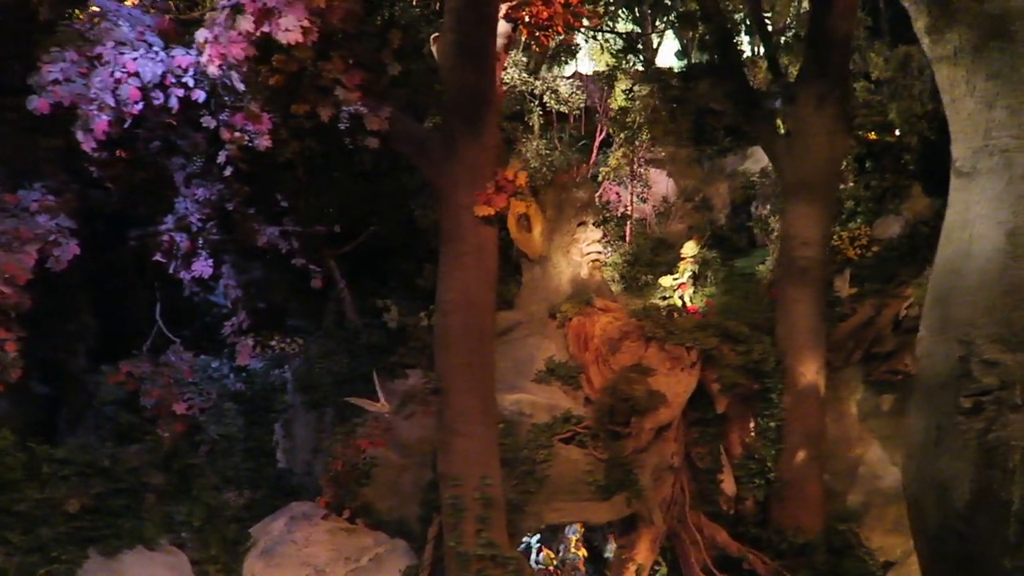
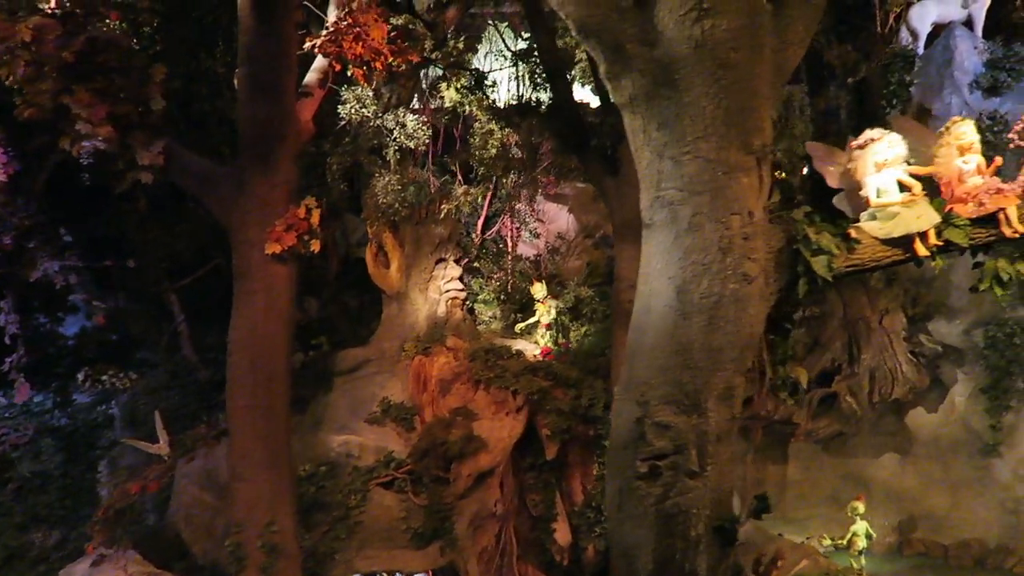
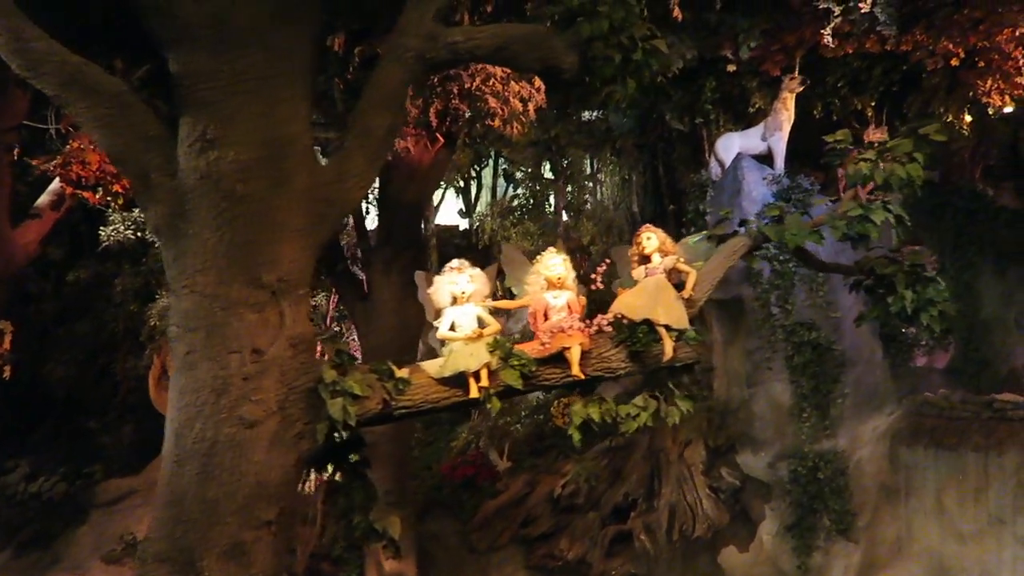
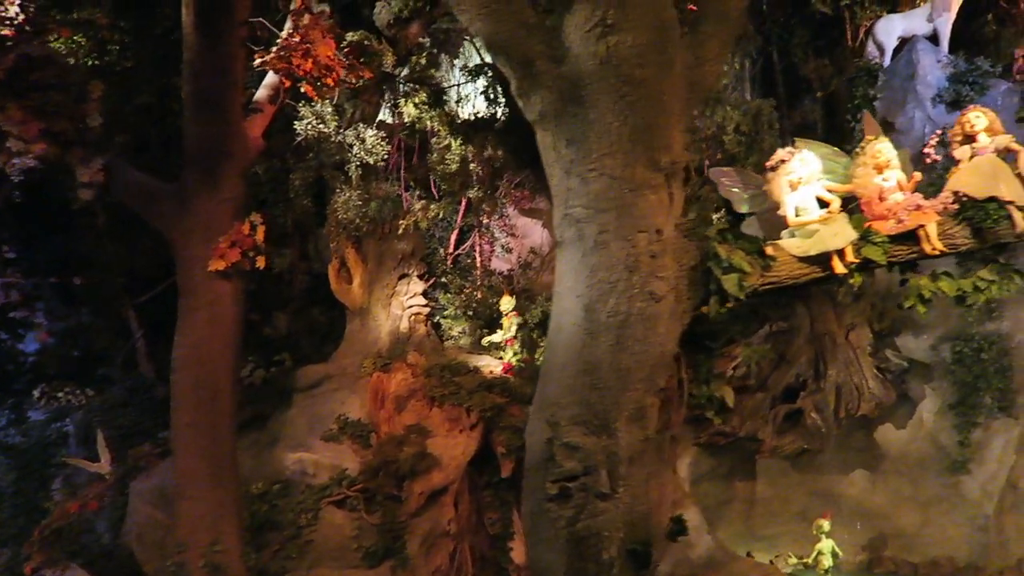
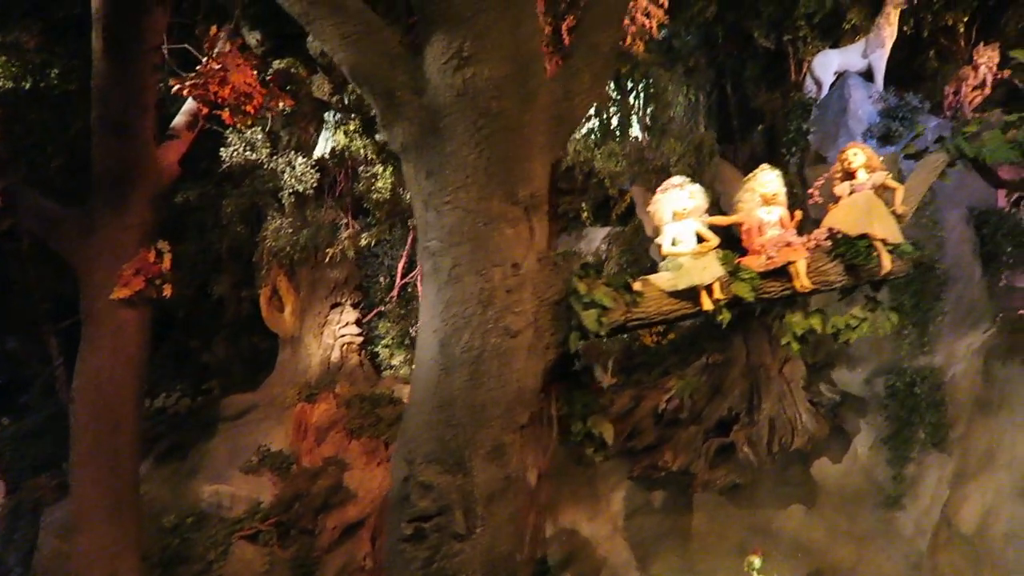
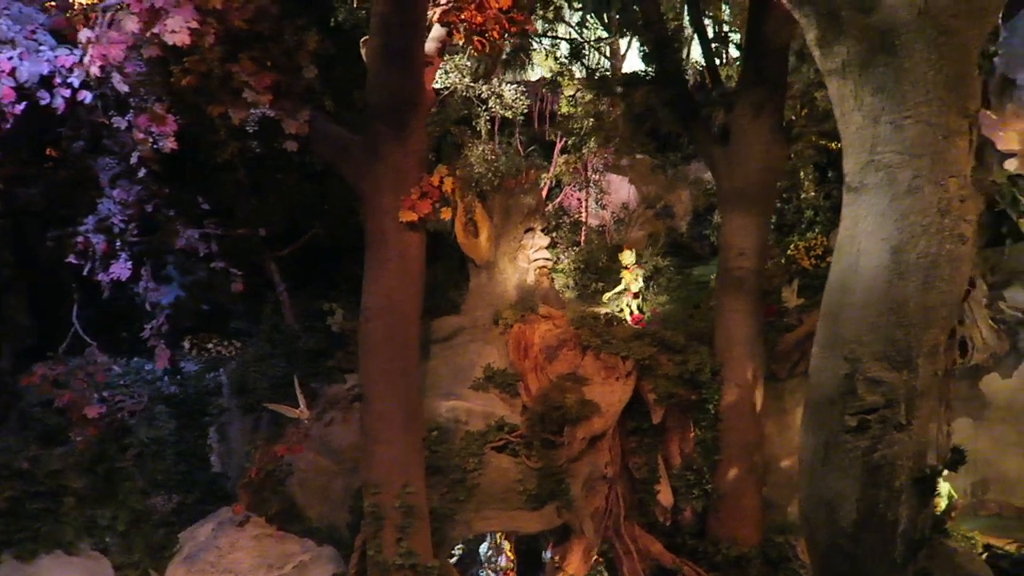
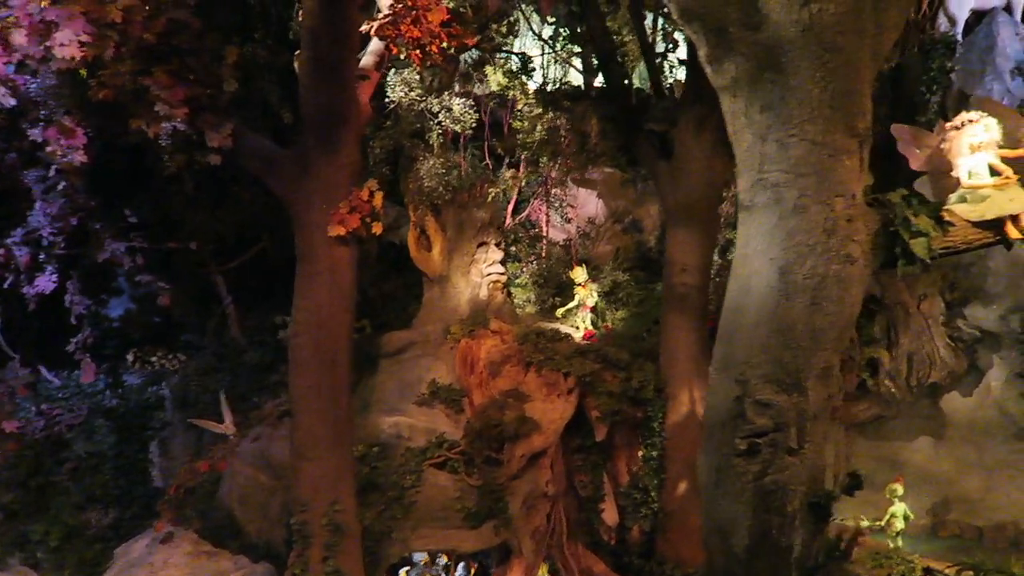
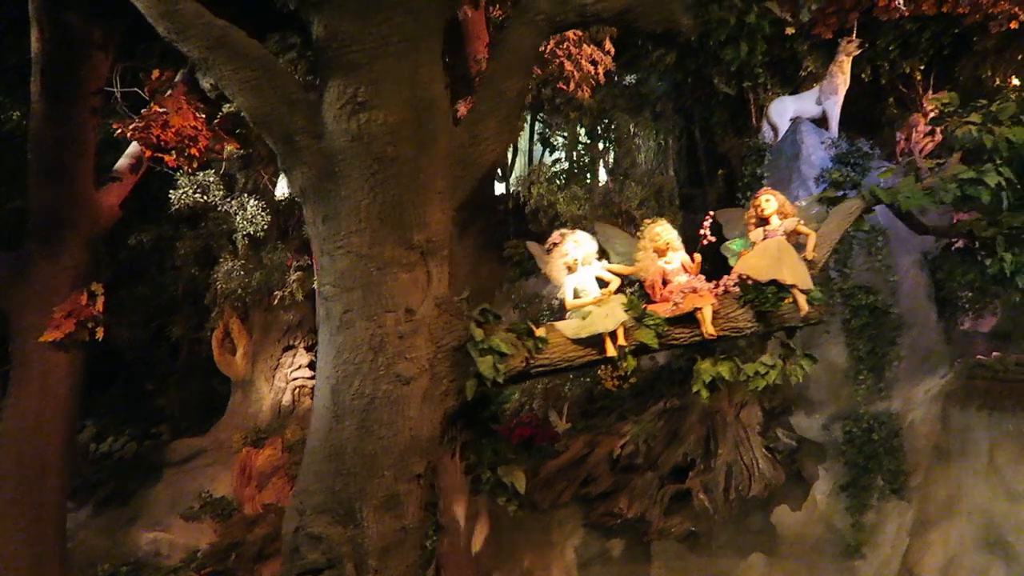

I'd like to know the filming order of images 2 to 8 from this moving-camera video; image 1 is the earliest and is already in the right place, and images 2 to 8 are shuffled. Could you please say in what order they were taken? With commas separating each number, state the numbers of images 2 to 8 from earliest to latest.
6, 7, 2, 4, 5, 8, 3
